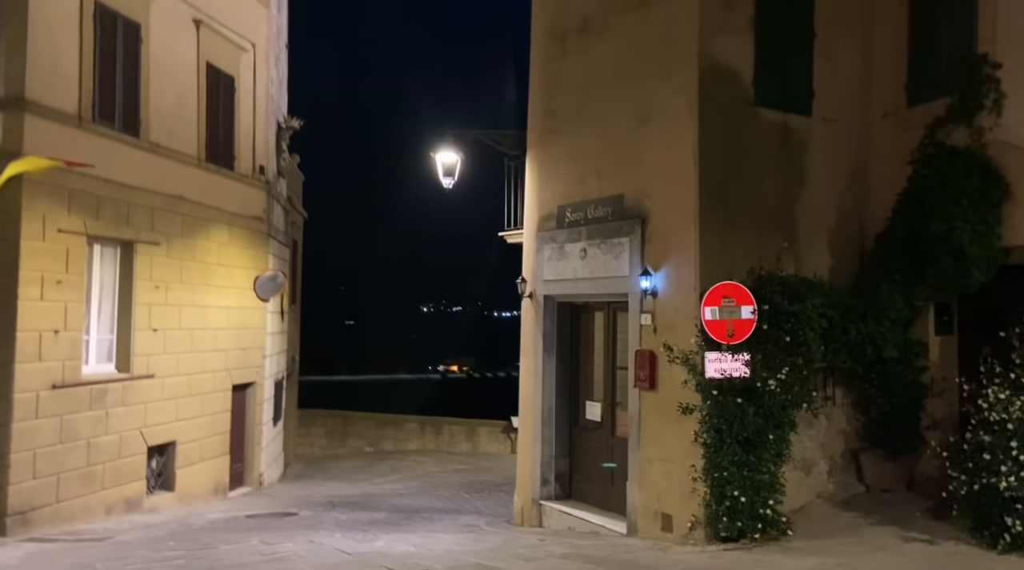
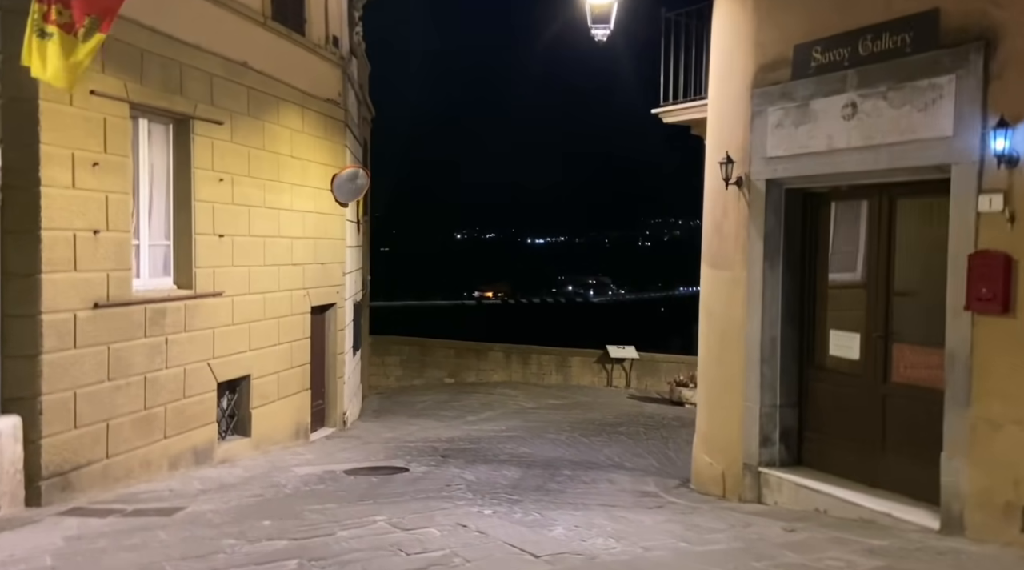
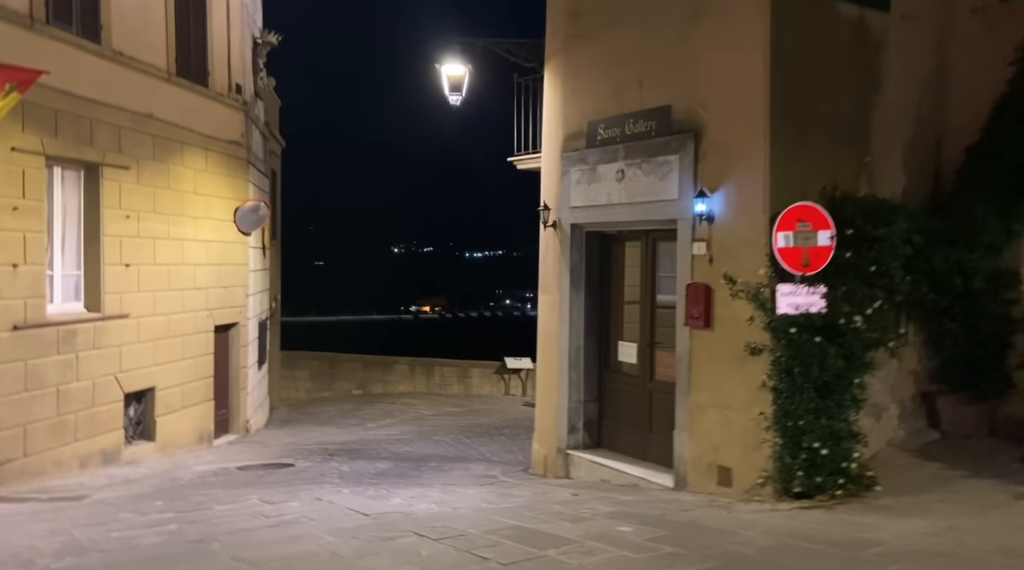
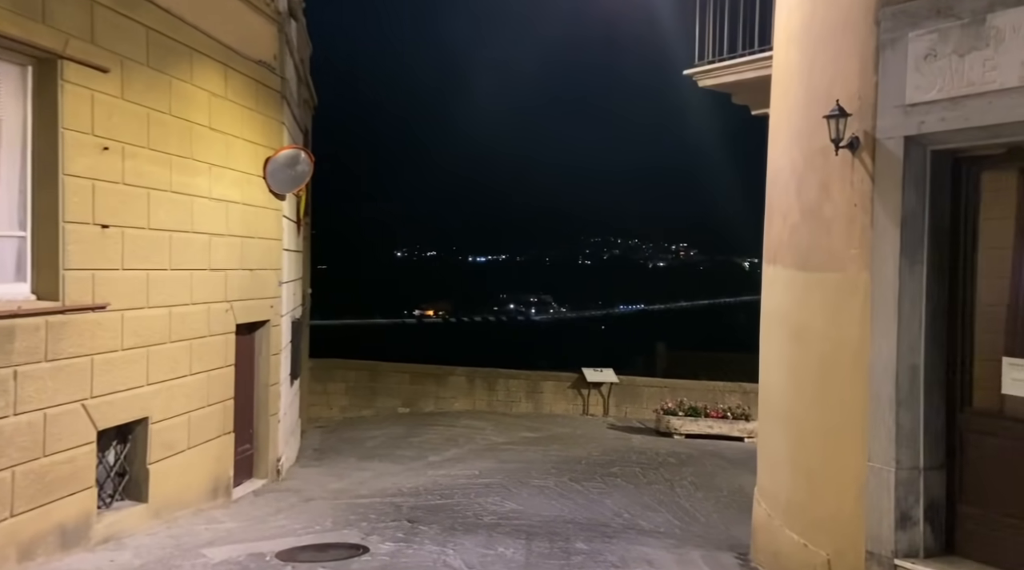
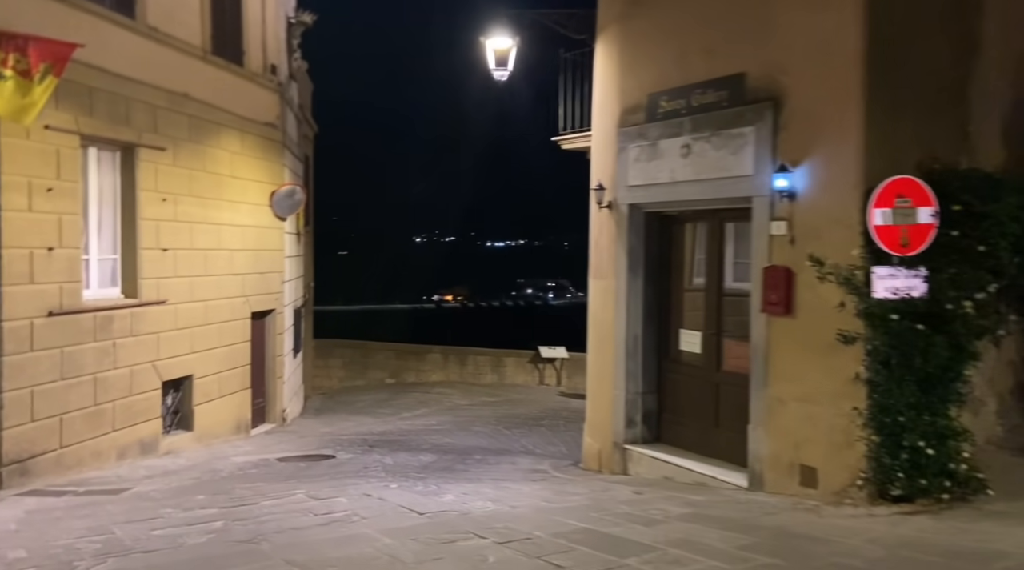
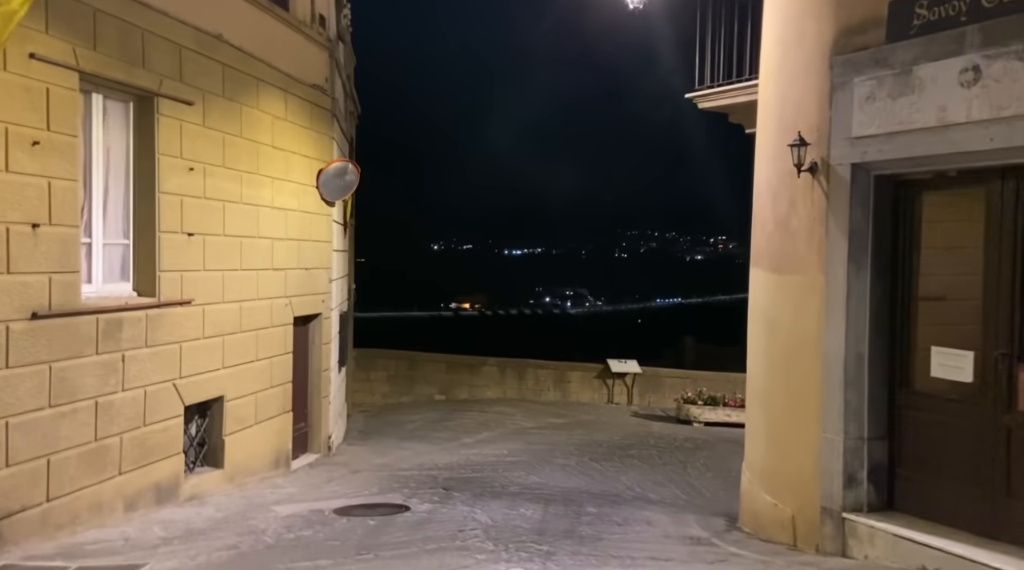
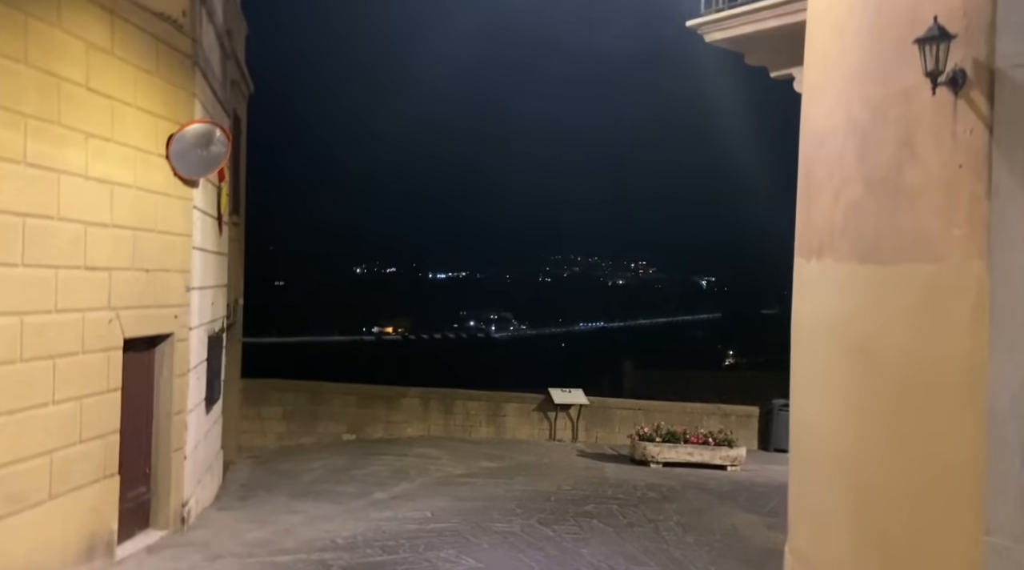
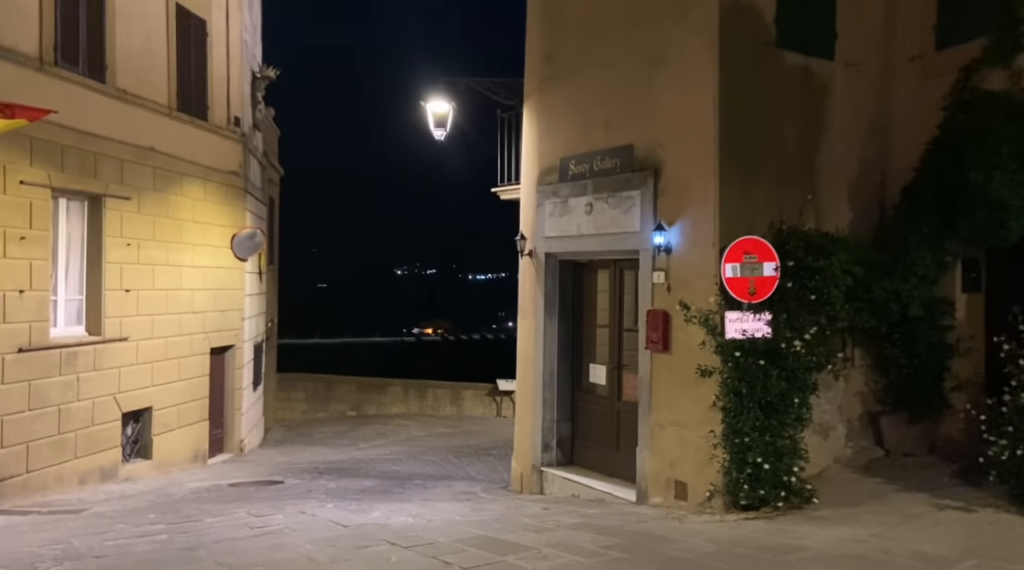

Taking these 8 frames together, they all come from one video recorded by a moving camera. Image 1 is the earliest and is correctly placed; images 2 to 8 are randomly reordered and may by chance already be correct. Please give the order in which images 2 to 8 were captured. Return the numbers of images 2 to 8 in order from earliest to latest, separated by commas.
8, 3, 5, 2, 6, 4, 7
